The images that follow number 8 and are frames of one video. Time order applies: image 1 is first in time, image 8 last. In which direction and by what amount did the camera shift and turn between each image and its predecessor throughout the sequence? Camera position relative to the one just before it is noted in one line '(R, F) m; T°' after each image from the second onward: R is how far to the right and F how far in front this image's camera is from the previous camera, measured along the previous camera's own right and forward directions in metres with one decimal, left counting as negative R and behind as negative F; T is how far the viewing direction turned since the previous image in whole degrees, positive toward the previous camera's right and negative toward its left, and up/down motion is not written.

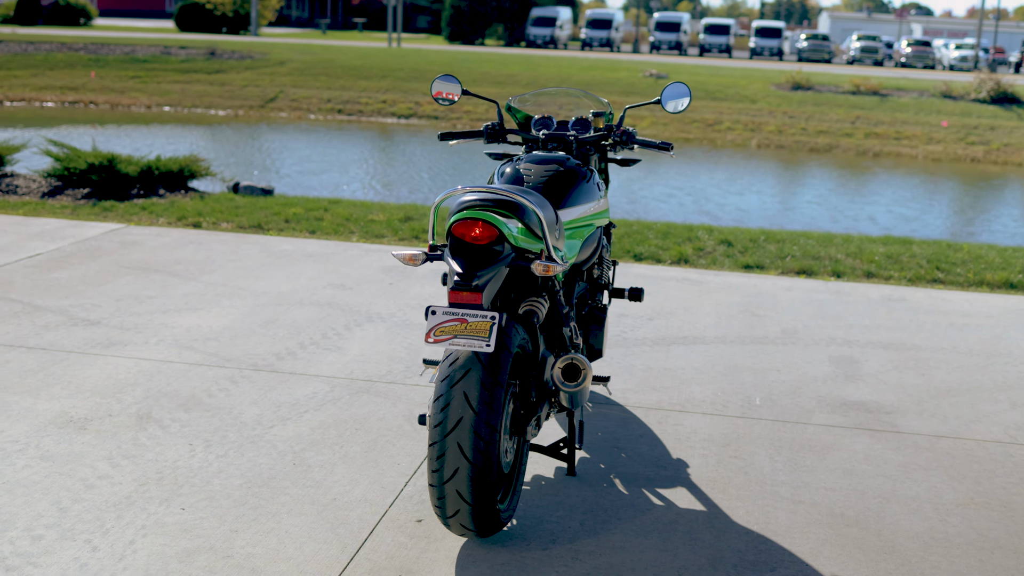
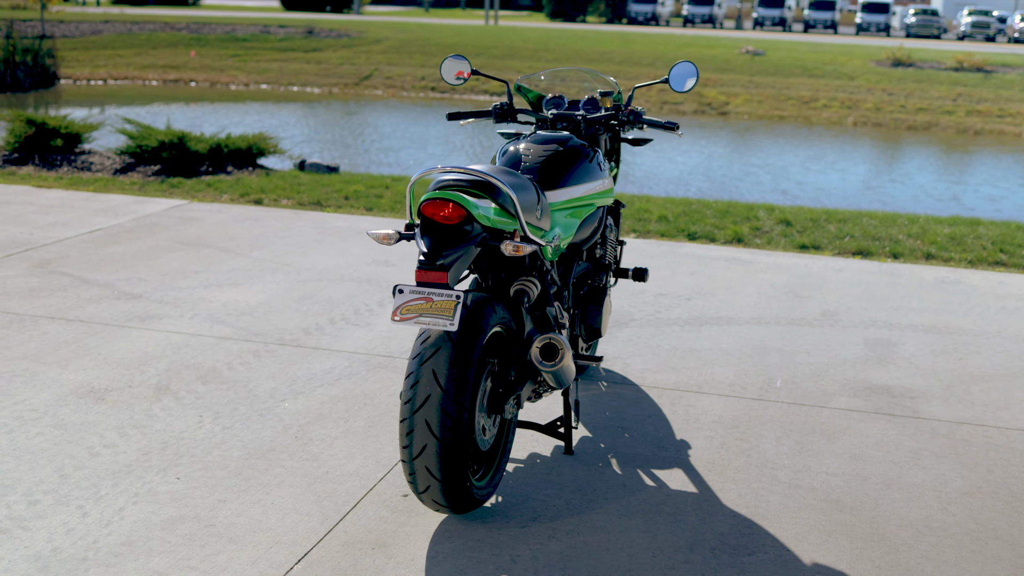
(+0.3, 0.0) m; -5°
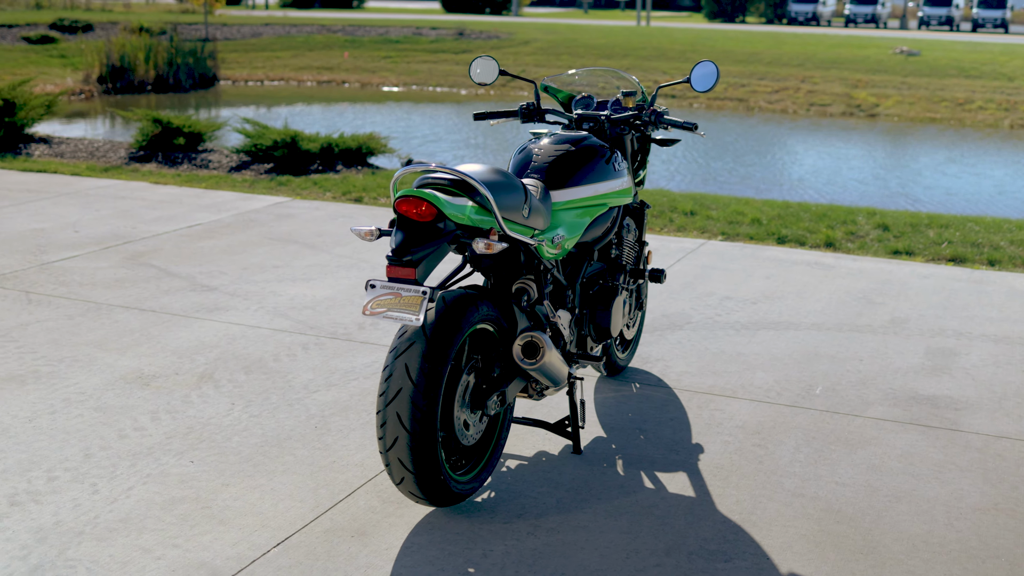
(+0.5, 0.0) m; -7°
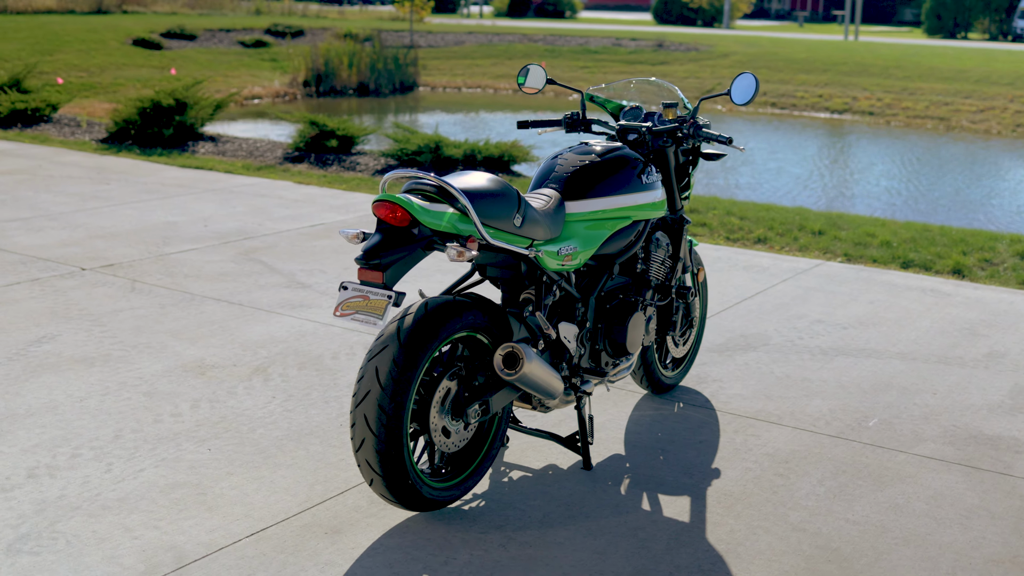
(+0.6, +0.1) m; -10°
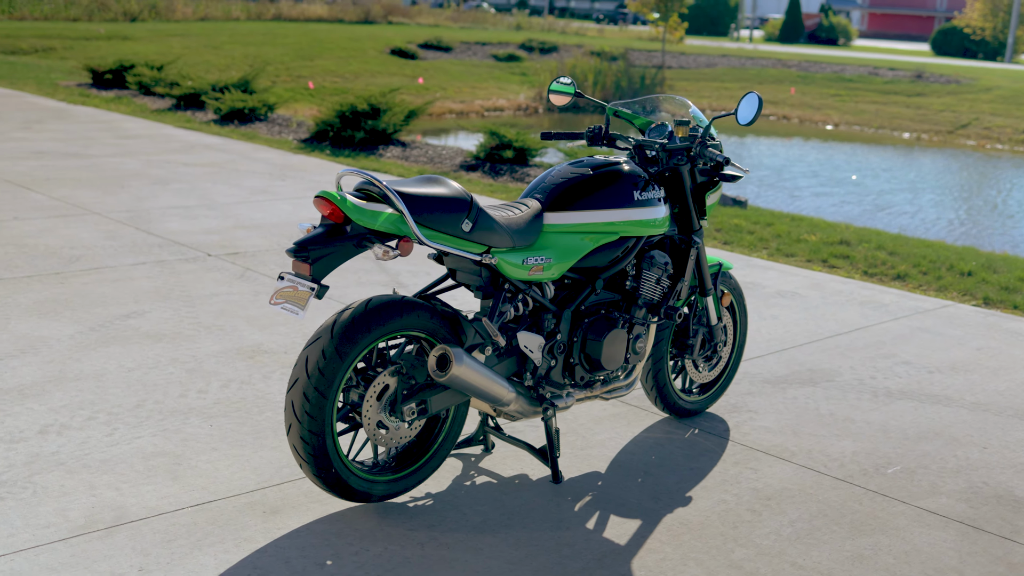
(+0.9, +0.1) m; -12°
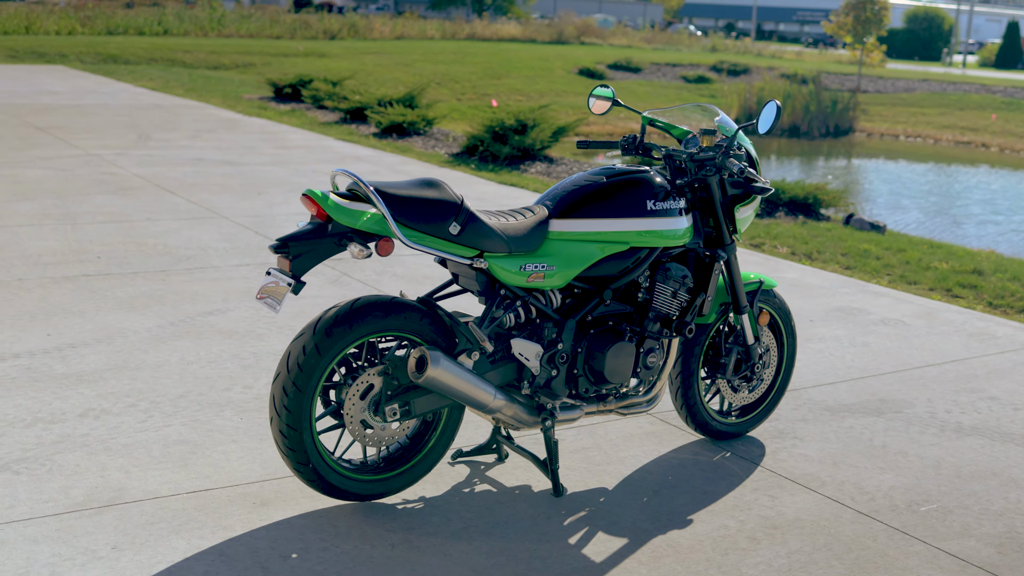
(+0.6, +0.1) m; -9°
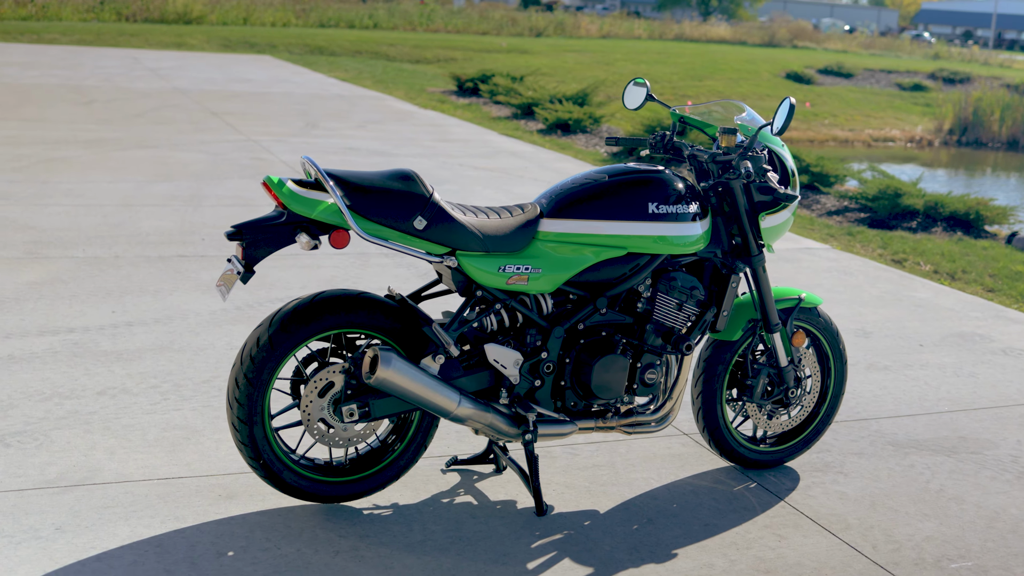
(+0.6, +0.3) m; -10°
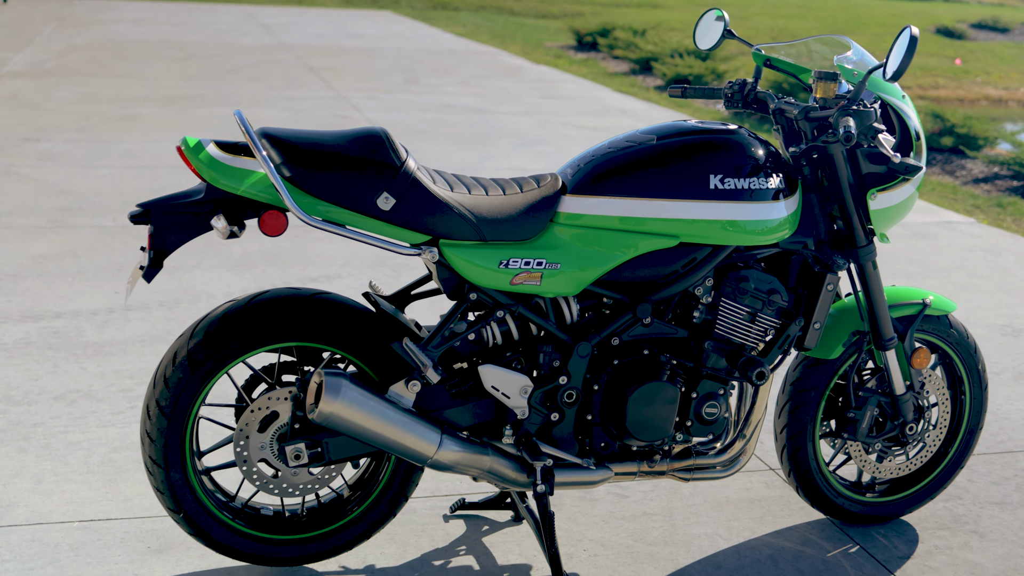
(+0.3, +0.9) m; -6°
